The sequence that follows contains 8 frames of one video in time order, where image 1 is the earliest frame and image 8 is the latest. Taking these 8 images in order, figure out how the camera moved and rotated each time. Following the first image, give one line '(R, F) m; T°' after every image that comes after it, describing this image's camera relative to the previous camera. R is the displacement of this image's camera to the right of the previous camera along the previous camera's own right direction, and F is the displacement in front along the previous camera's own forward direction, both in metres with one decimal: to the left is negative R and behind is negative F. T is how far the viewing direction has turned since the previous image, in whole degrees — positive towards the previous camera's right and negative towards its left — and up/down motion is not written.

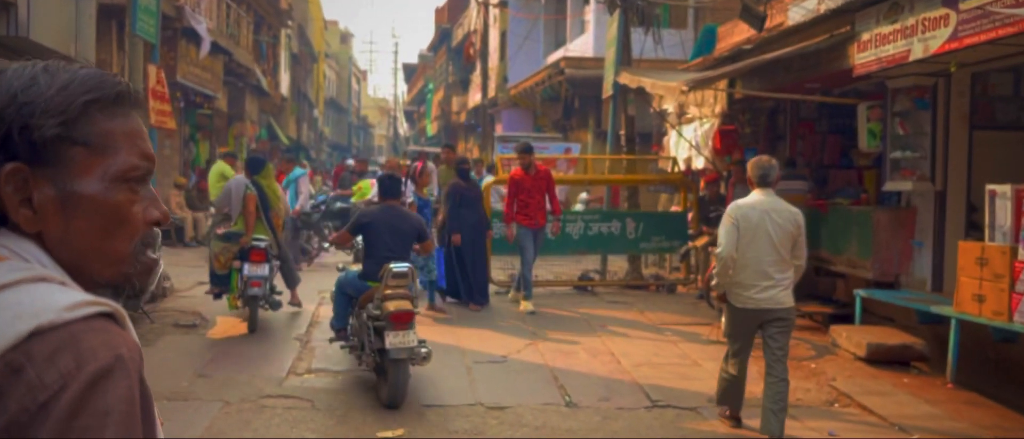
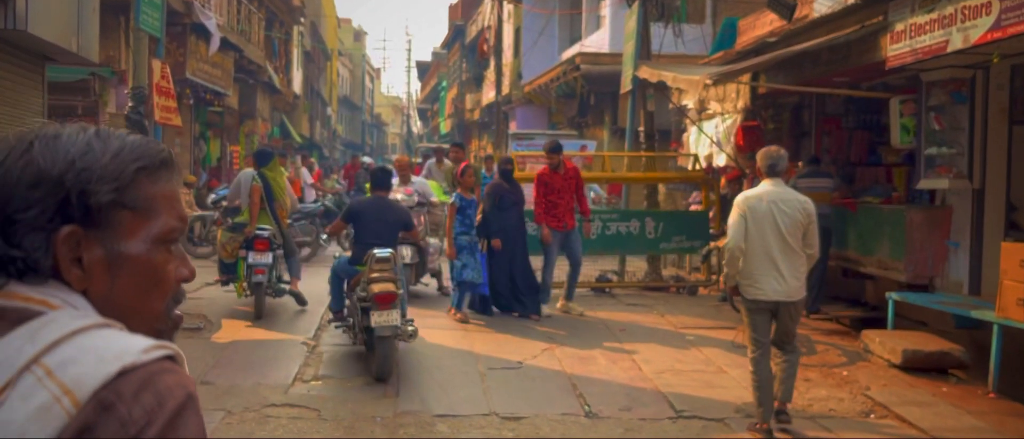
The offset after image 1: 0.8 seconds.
(0.0, +0.3) m; -1°
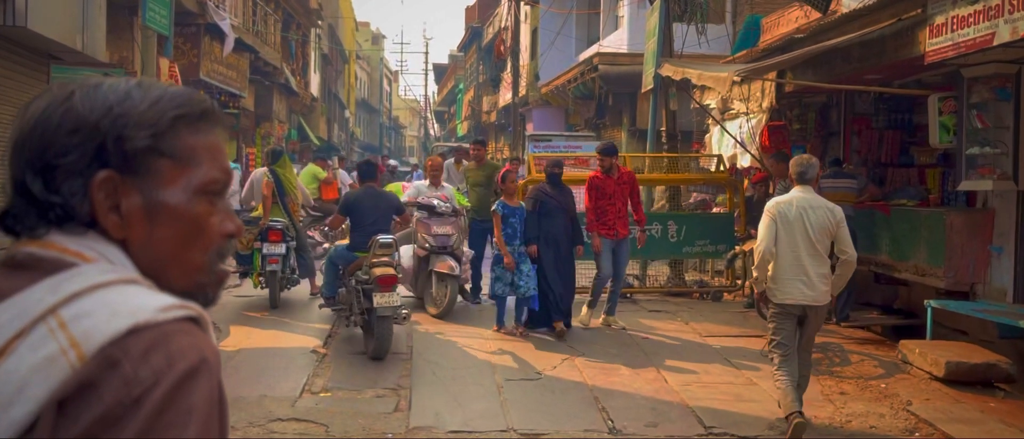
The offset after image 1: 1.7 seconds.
(0.0, +0.3) m; -1°
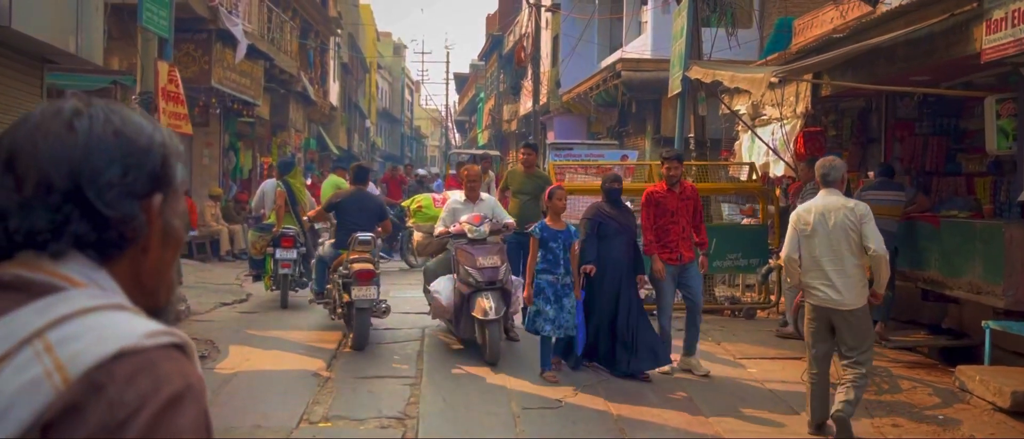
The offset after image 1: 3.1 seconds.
(0.0, +0.5) m; -2°
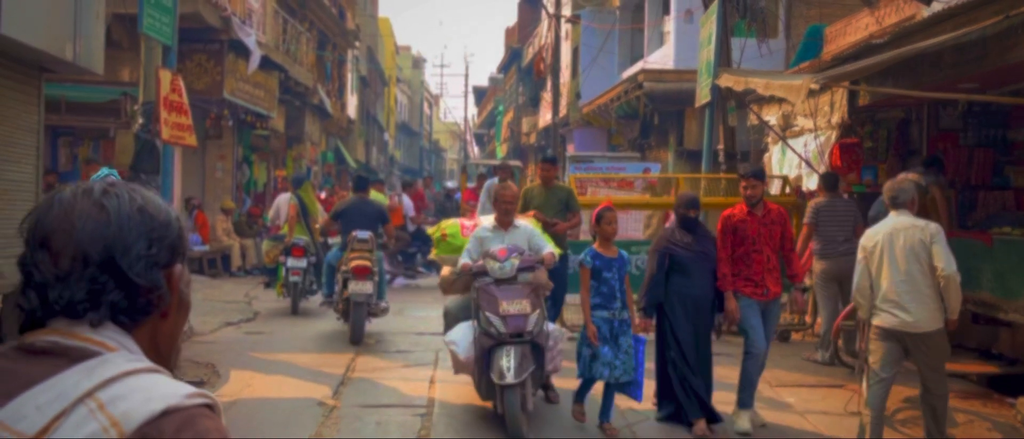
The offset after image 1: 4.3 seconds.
(0.0, +0.4) m; -1°
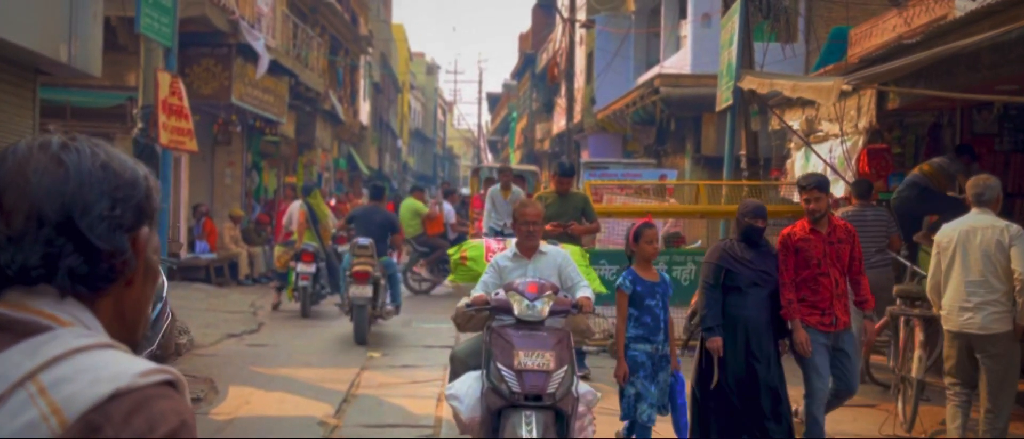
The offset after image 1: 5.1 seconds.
(0.0, +0.3) m; -1°
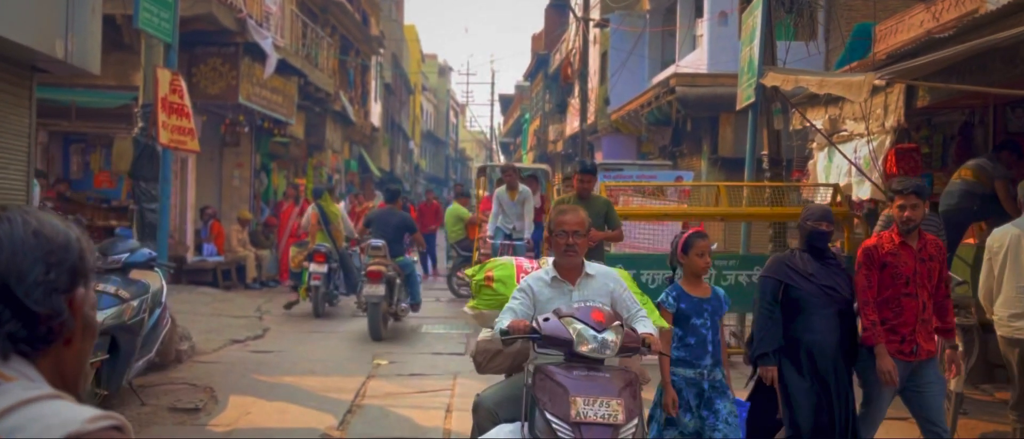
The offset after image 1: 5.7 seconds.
(0.0, +0.3) m; -1°
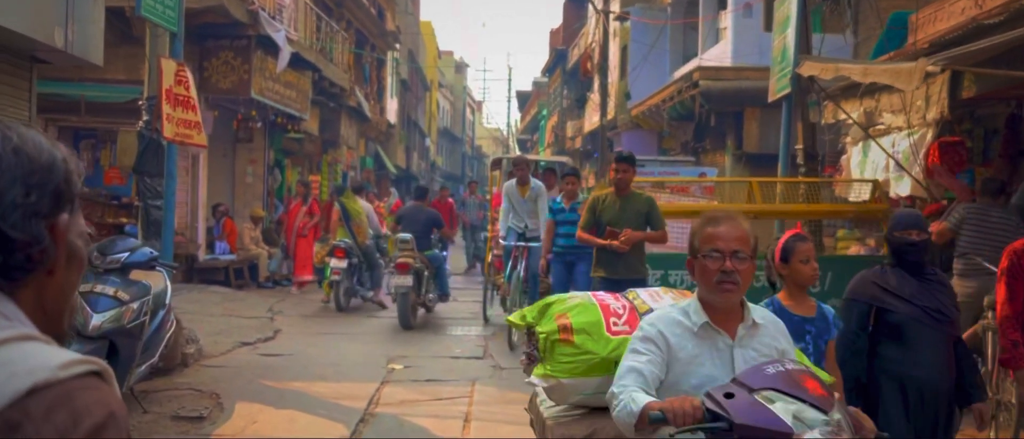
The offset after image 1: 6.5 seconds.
(0.0, +0.4) m; -1°
